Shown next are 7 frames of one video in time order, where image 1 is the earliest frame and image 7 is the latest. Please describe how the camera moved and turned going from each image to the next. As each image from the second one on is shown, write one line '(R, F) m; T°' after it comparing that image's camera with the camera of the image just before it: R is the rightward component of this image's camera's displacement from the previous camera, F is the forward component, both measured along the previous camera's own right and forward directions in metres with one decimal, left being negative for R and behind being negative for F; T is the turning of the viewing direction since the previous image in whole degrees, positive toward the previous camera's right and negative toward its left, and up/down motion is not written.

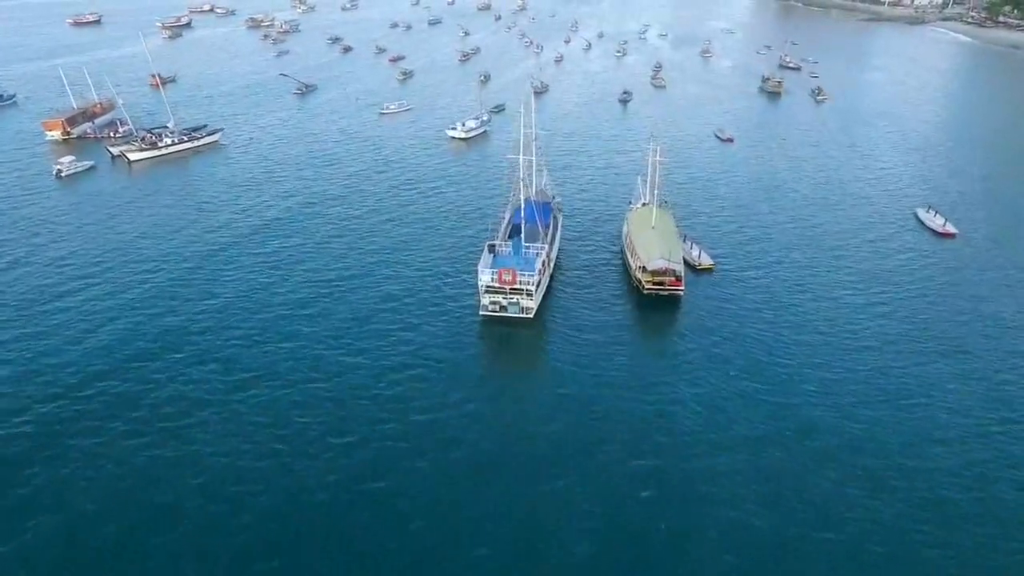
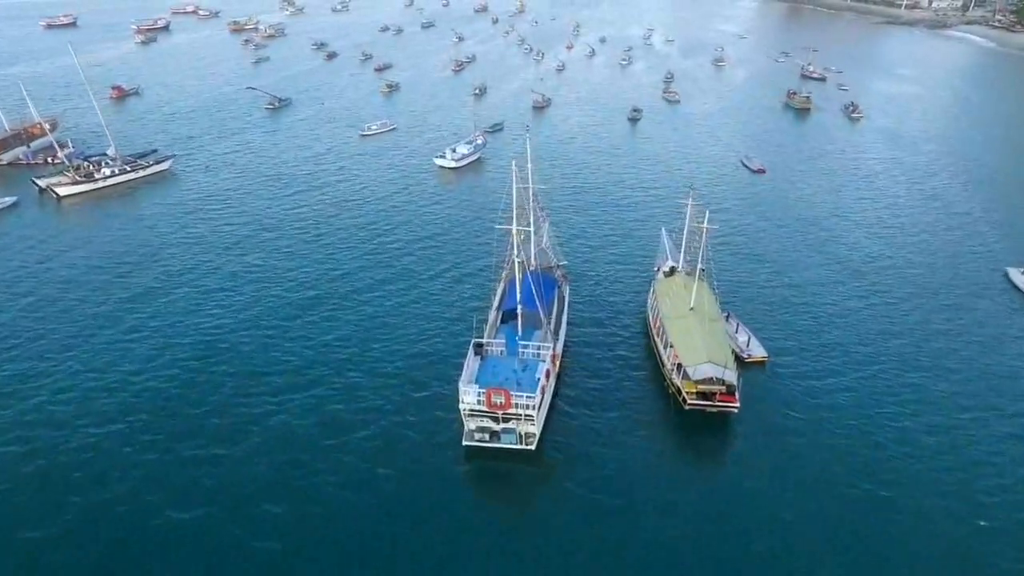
(+0.2, +25.2) m; 0°
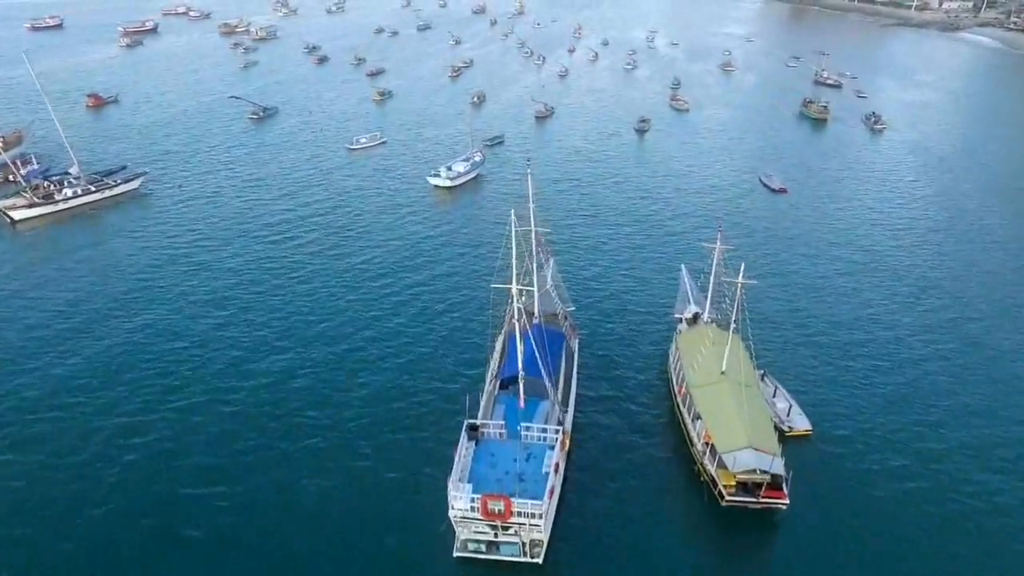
(-0.1, +12.8) m; 0°
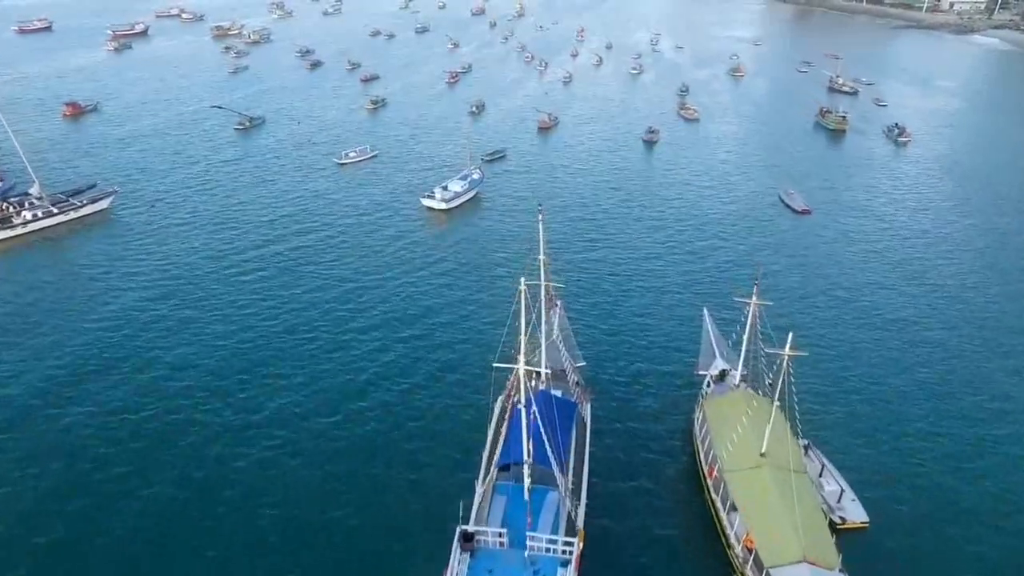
(-0.1, +11.4) m; 0°
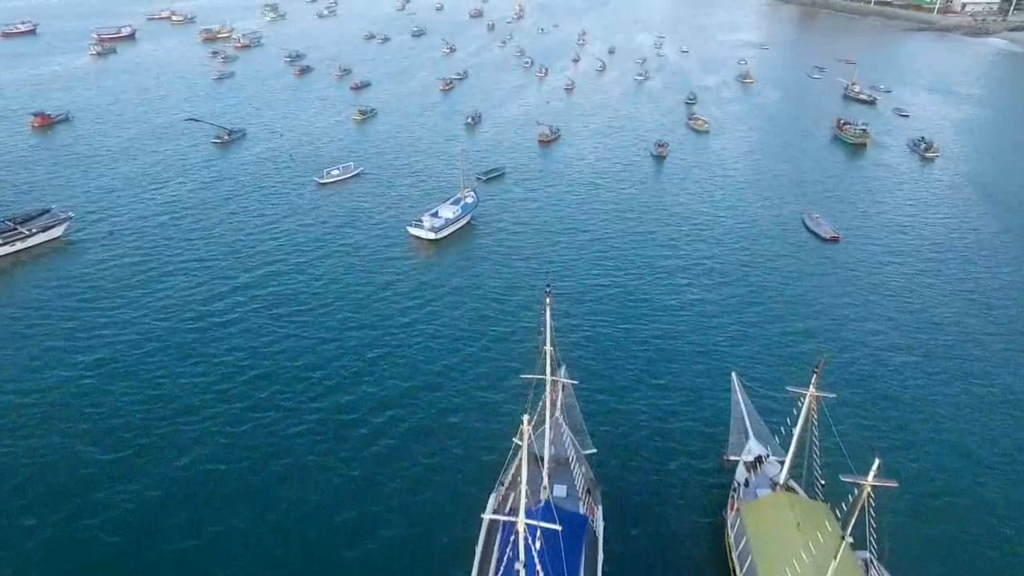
(+0.3, +13.2) m; 0°
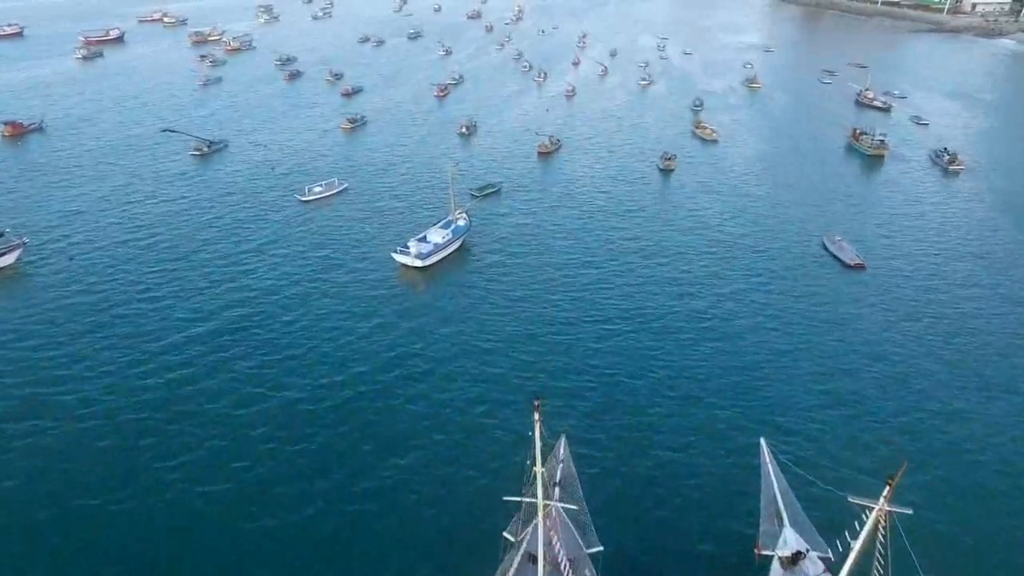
(+0.4, +10.6) m; 0°
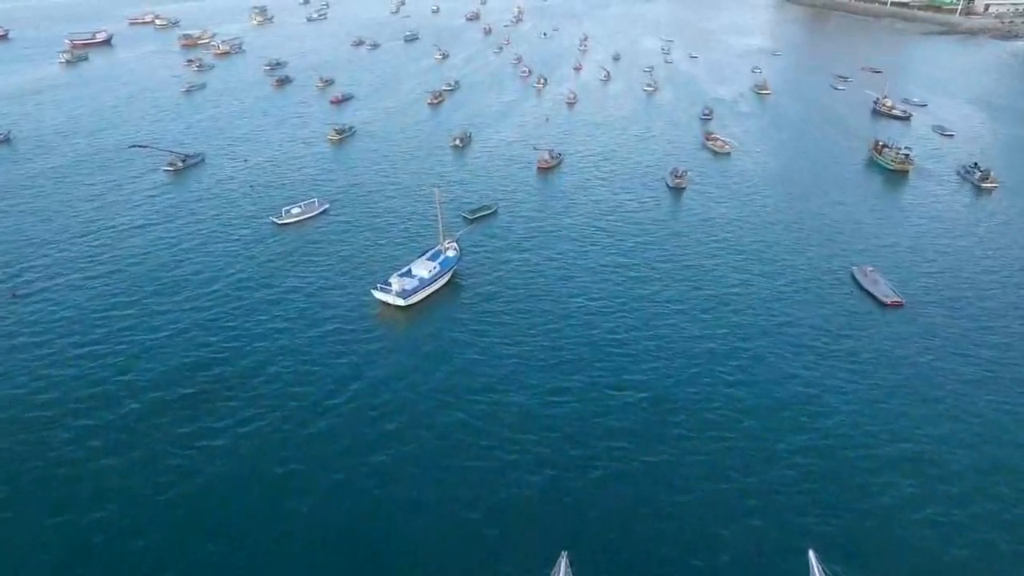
(+0.3, +12.0) m; 0°
